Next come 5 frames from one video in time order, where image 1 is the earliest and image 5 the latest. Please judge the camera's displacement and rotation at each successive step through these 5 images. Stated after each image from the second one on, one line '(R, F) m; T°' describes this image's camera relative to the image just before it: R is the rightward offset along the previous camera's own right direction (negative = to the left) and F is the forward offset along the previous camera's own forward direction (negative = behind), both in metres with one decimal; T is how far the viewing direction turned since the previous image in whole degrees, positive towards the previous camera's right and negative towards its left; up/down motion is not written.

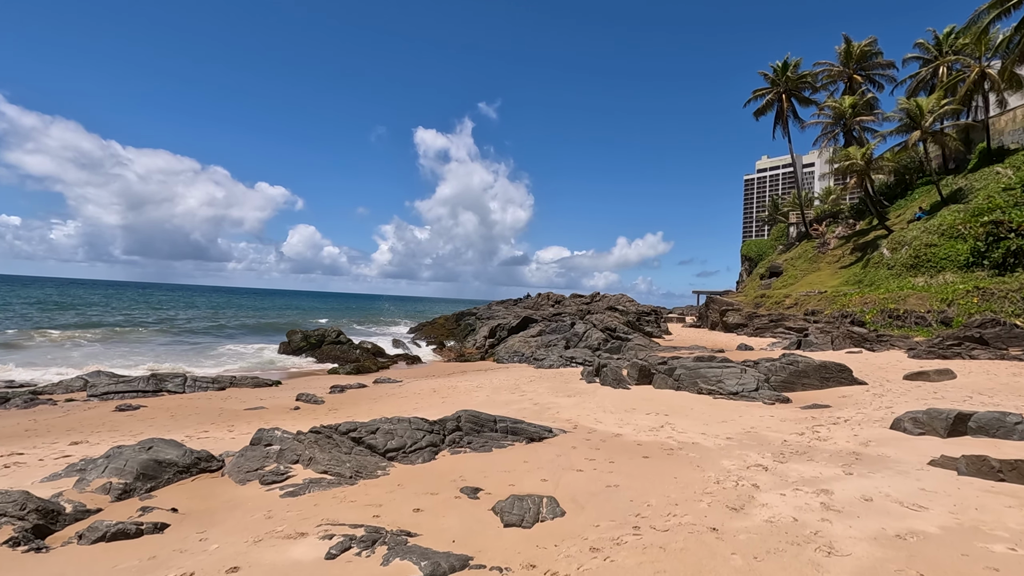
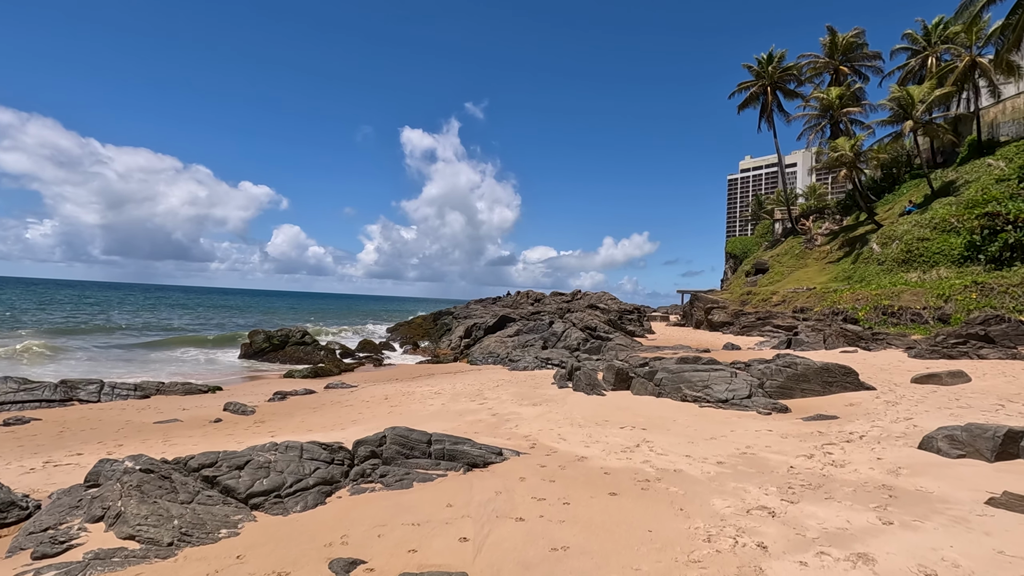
(+0.6, +1.8) m; +2°
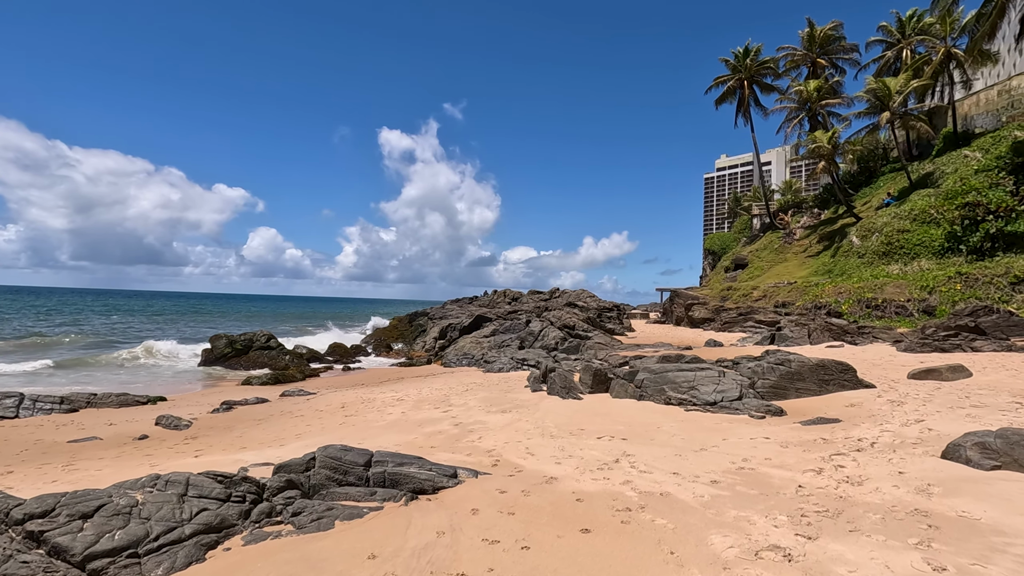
(+0.3, +1.1) m; +2°
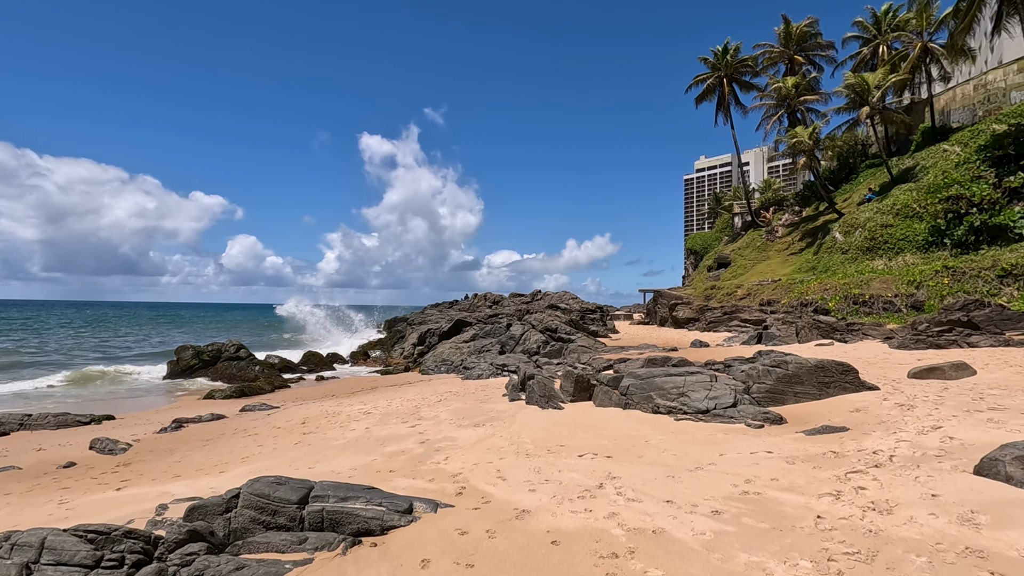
(+0.2, +0.9) m; +2°
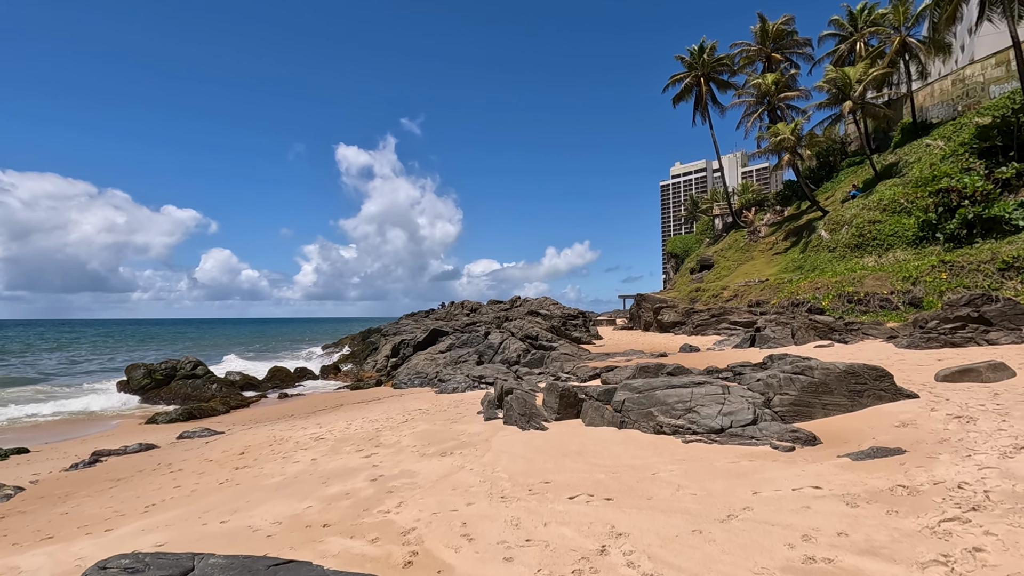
(+0.1, +1.5) m; +2°
